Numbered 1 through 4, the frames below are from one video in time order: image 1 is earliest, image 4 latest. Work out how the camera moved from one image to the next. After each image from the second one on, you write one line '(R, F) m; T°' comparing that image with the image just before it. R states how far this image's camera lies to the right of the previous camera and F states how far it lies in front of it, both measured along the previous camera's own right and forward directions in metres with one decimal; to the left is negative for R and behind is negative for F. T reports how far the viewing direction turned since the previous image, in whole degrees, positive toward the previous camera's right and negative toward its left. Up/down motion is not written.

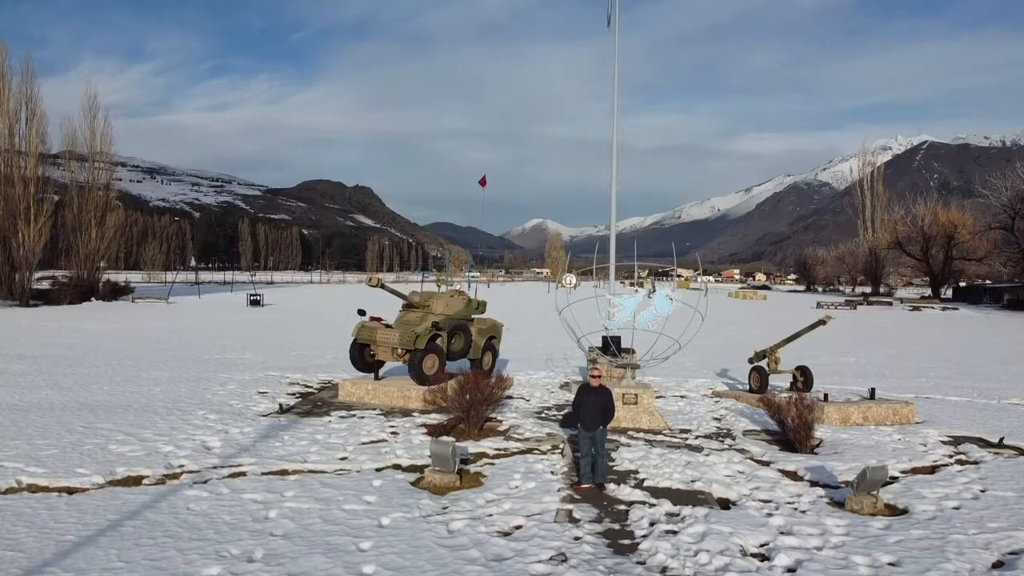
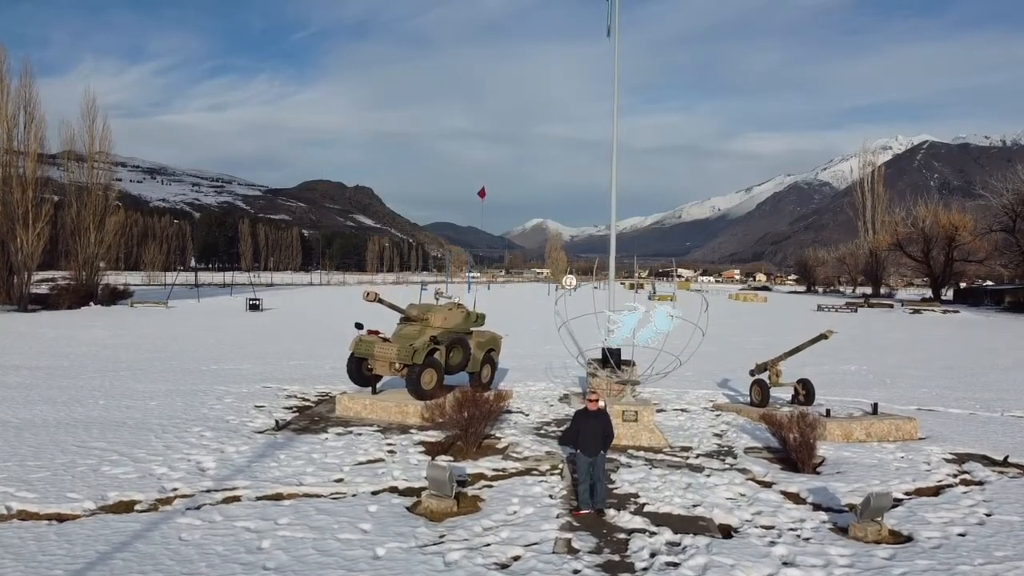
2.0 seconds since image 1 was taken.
(0.0, +0.1) m; 0°
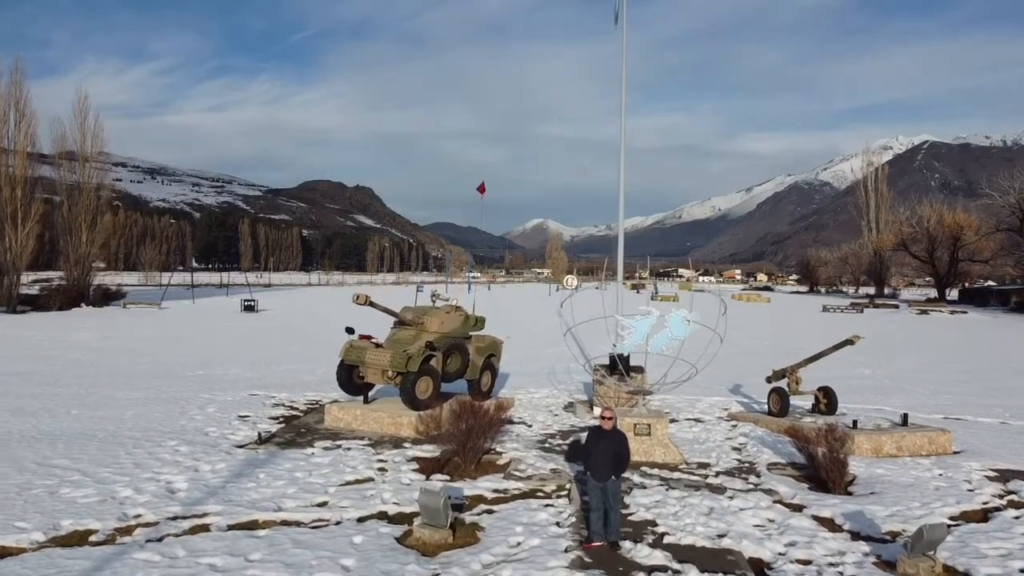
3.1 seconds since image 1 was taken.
(0.0, +0.8) m; 0°
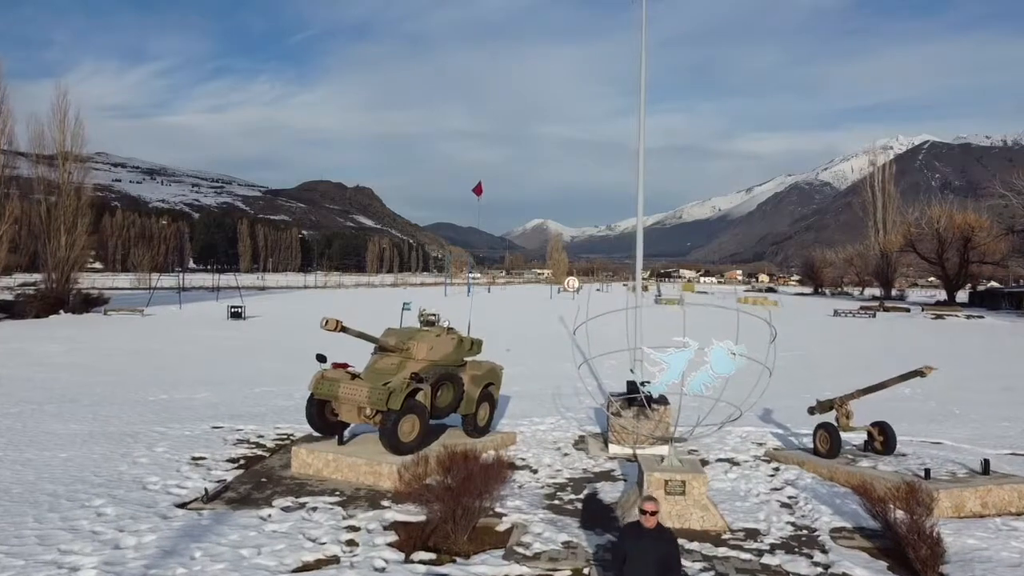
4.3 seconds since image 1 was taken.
(0.0, +1.7) m; 0°
